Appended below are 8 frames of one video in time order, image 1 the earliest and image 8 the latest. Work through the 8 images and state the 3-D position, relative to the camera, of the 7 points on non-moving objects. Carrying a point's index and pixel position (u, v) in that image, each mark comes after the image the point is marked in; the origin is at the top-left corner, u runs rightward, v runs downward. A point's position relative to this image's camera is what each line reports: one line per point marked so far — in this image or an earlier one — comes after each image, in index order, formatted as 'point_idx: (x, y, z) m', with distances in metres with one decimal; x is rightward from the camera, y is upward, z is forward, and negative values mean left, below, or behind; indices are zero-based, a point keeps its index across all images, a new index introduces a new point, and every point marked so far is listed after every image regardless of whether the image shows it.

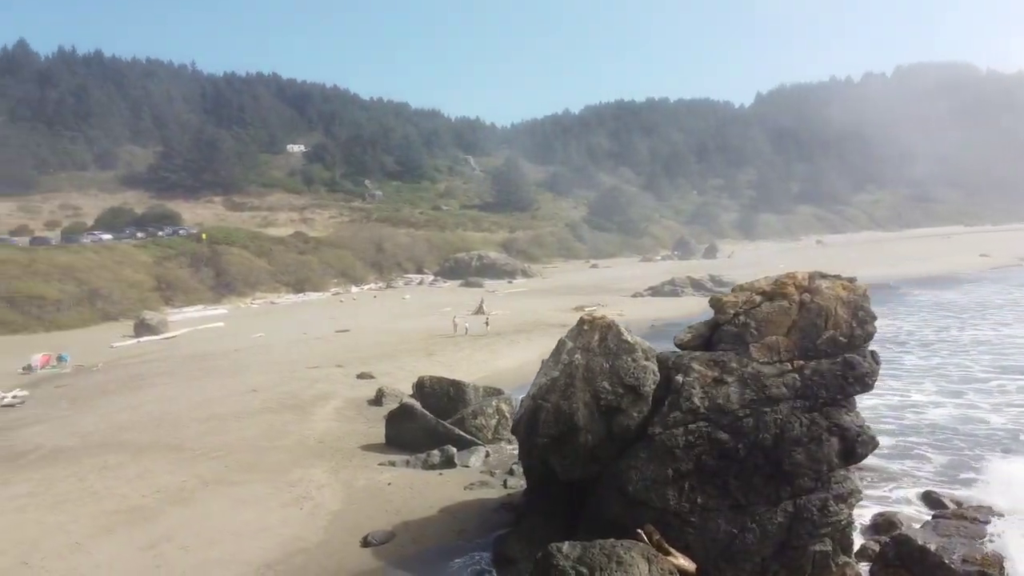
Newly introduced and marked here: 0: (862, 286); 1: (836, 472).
0: (+4.2, 0.0, +9.7) m
1: (+3.6, -2.0, +8.9) m
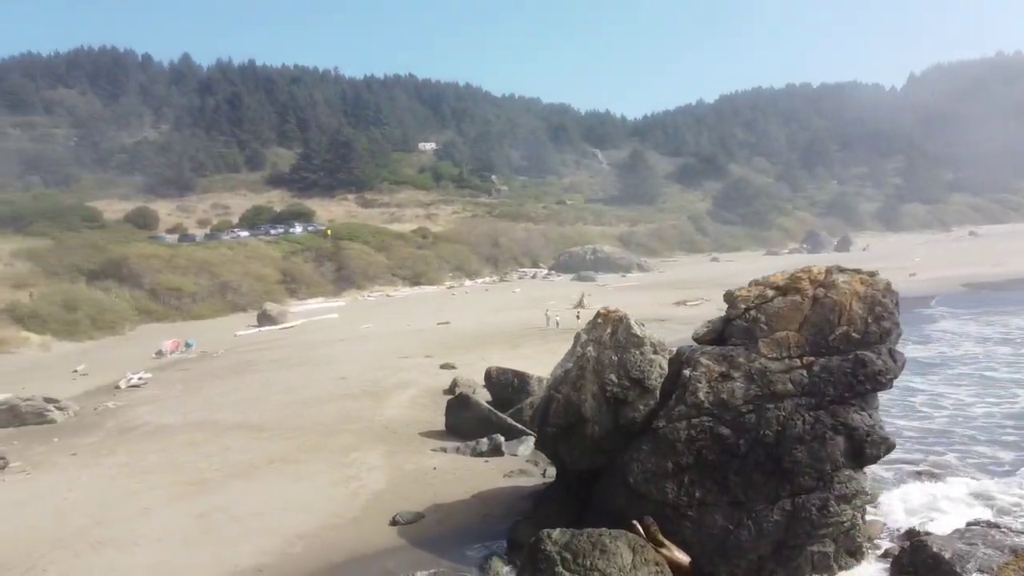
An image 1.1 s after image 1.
0: (+4.3, +0.1, +9.3) m
1: (+3.6, -2.0, +8.6) m
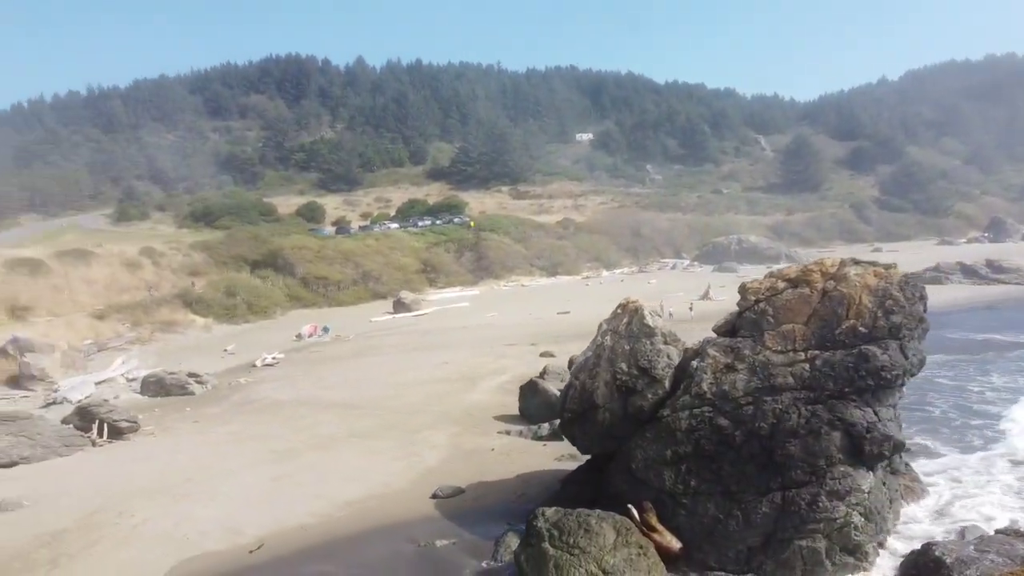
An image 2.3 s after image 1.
0: (+4.3, +0.1, +8.9) m
1: (+3.5, -1.9, +8.4) m
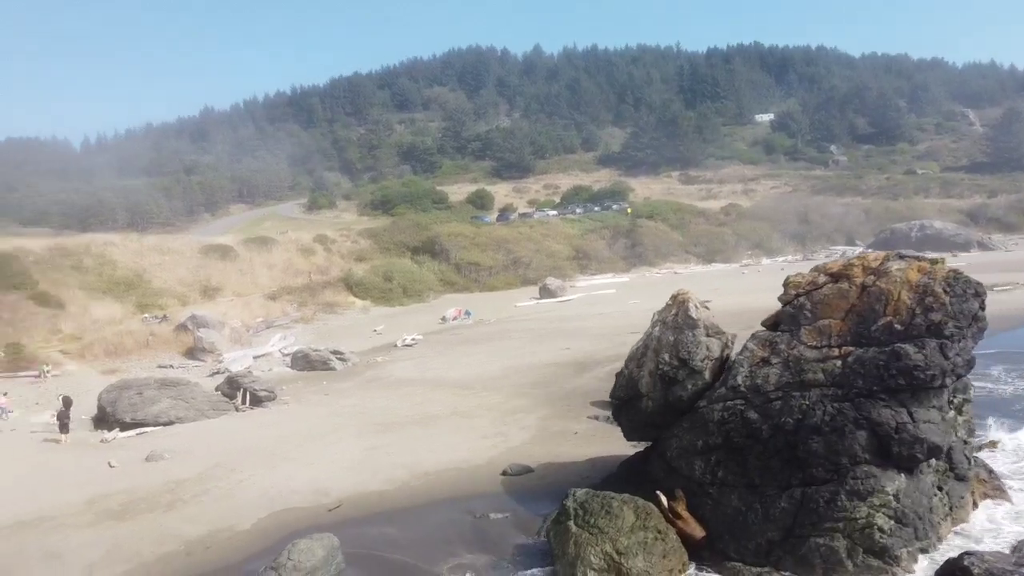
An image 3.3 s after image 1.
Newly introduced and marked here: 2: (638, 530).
0: (+4.6, +0.2, +8.5) m
1: (+3.6, -1.8, +8.2) m
2: (+1.4, -2.7, +8.8) m
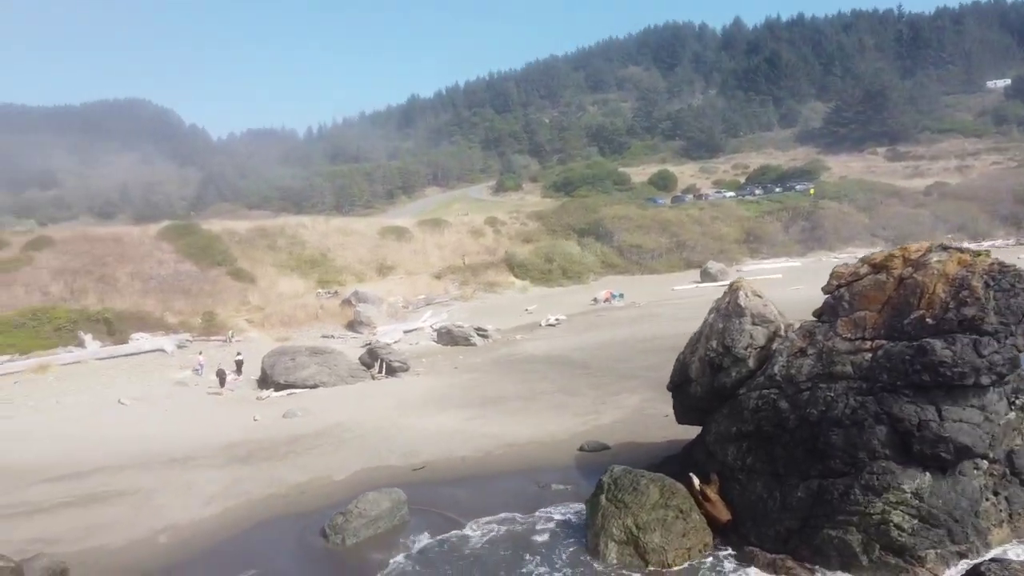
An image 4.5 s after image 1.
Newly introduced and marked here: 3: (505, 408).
0: (+4.8, +0.3, +8.0) m
1: (+3.8, -1.8, +8.1) m
2: (+1.7, -2.6, +9.2) m
3: (-0.1, -2.4, +16.1) m
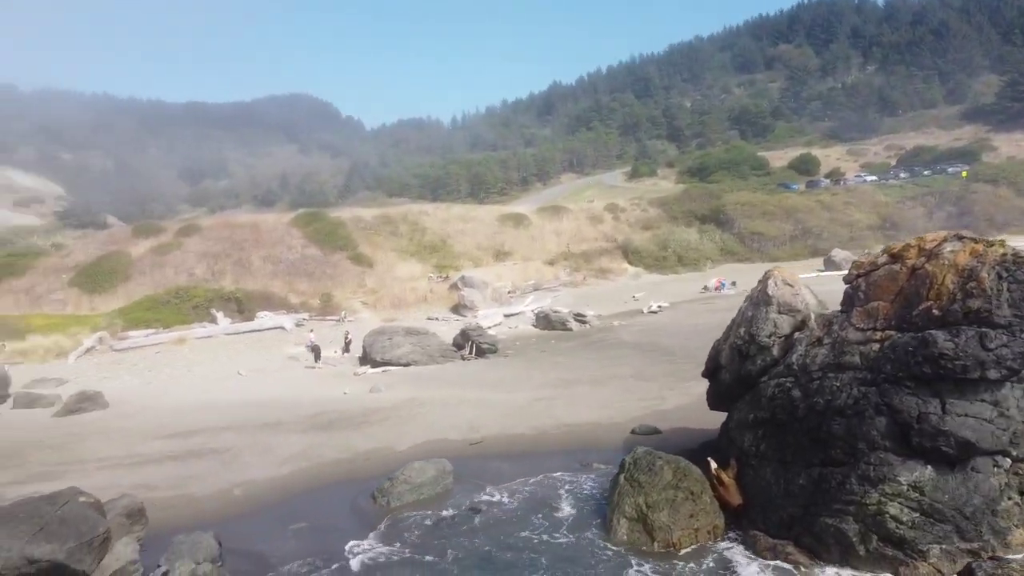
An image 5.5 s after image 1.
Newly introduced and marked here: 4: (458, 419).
0: (+4.8, +0.3, +7.7) m
1: (+3.7, -1.7, +8.0) m
2: (+1.9, -2.4, +9.5) m
3: (+1.4, -2.1, +16.6) m
4: (-1.0, -2.5, +14.9) m
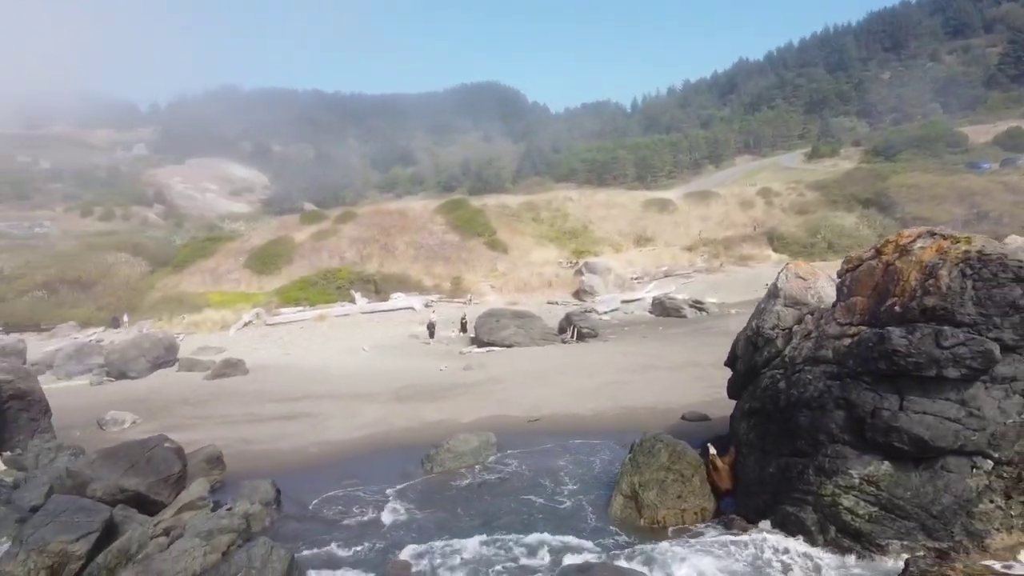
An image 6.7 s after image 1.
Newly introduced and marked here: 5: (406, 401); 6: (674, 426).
0: (+4.3, +0.4, +7.6) m
1: (+3.4, -1.6, +8.1) m
2: (+1.9, -2.3, +10.0) m
3: (+3.0, -1.9, +17.1) m
4: (+0.3, -2.2, +15.9) m
5: (-2.2, -2.3, +16.2) m
6: (+2.7, -2.4, +13.5) m
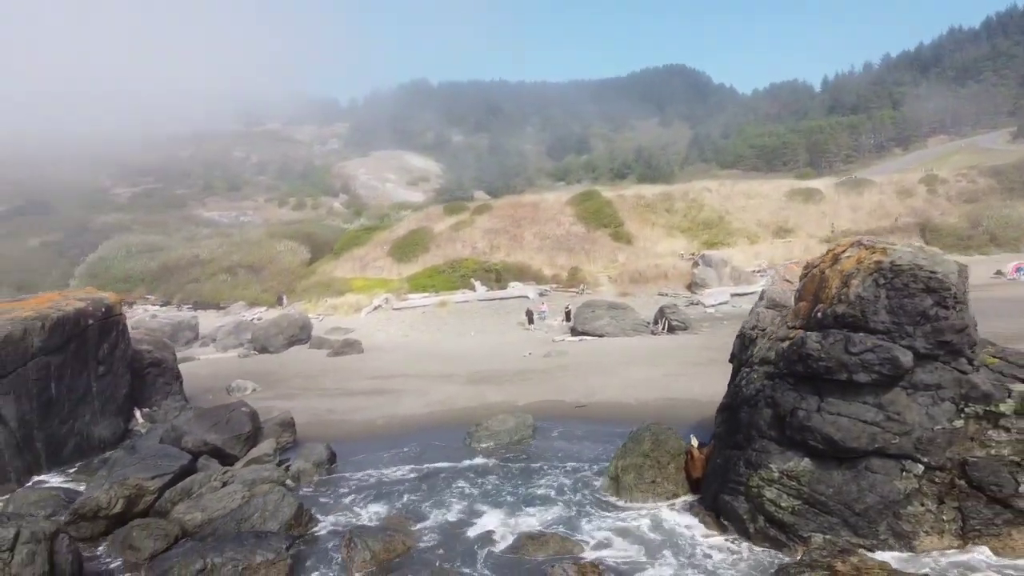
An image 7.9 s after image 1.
0: (+3.7, +0.3, +7.9) m
1: (+2.8, -1.7, +8.7) m
2: (+1.8, -2.3, +10.8) m
3: (+4.5, -1.8, +17.5) m
4: (+1.6, -2.1, +16.9) m
5: (-0.8, -2.1, +17.7) m
6: (+3.4, -2.4, +14.1) m
